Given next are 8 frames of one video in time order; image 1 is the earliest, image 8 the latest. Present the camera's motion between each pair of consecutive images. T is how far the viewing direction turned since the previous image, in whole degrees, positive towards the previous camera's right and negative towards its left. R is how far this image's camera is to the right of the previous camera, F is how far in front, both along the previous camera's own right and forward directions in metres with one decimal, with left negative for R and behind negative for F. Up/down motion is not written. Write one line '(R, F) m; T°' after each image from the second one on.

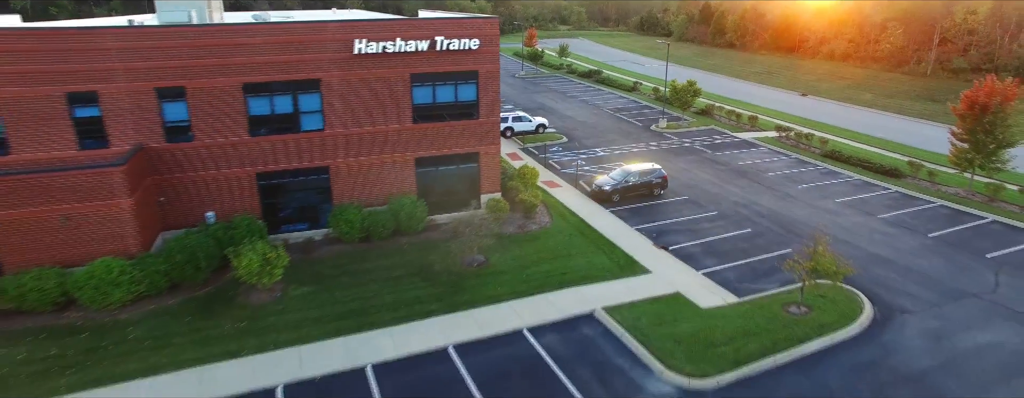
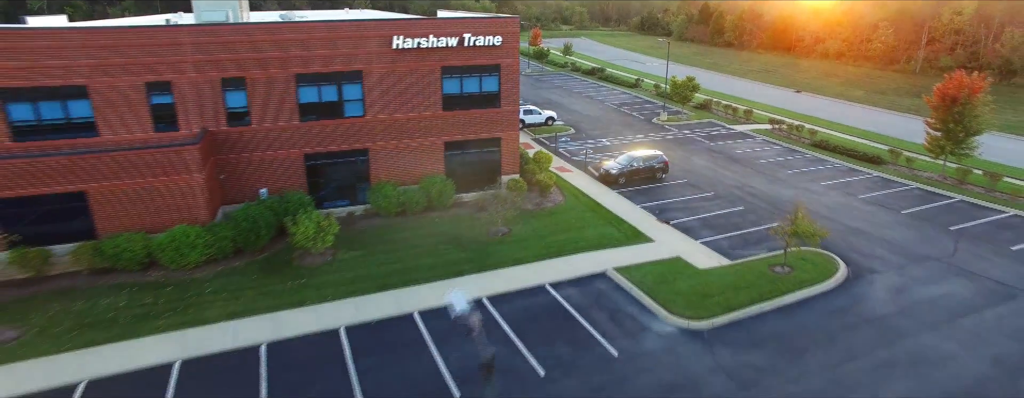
(-0.8, -2.4) m; 0°
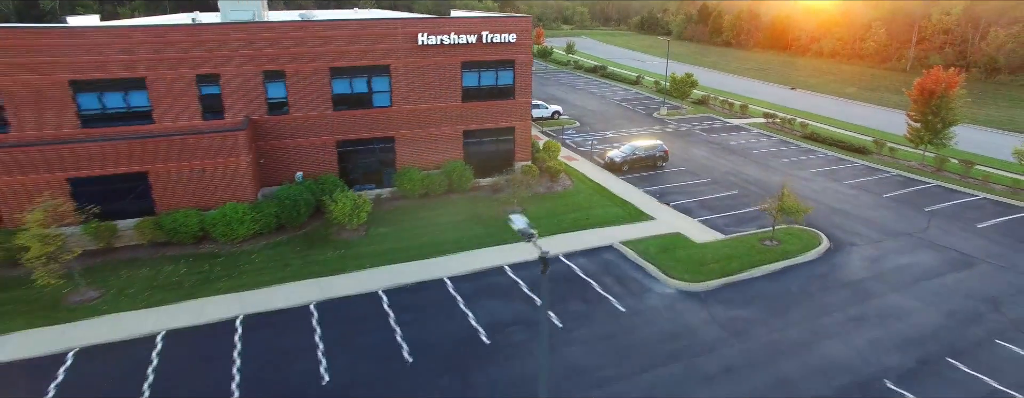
(-0.7, -2.0) m; 0°
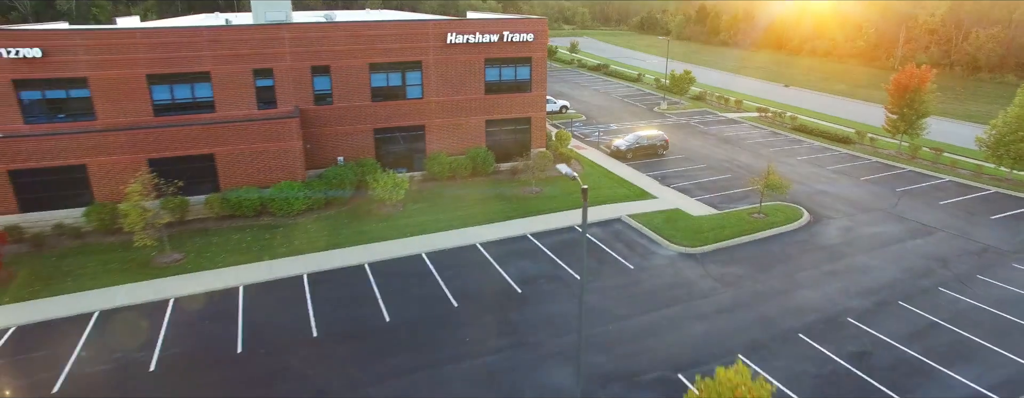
(-1.0, -2.9) m; 0°
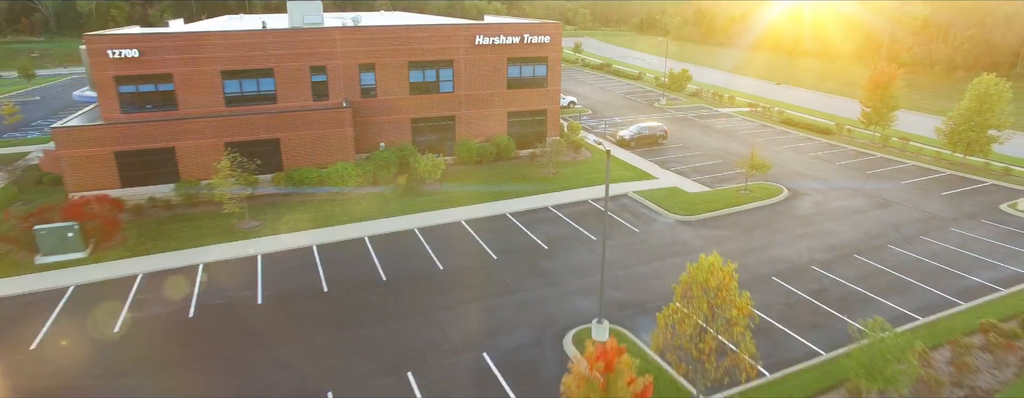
(-1.2, -3.8) m; 0°
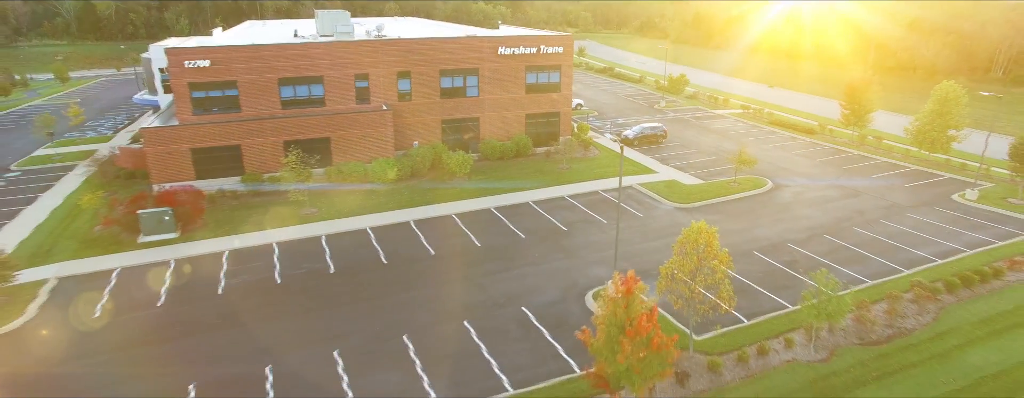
(-1.2, -4.0) m; 0°
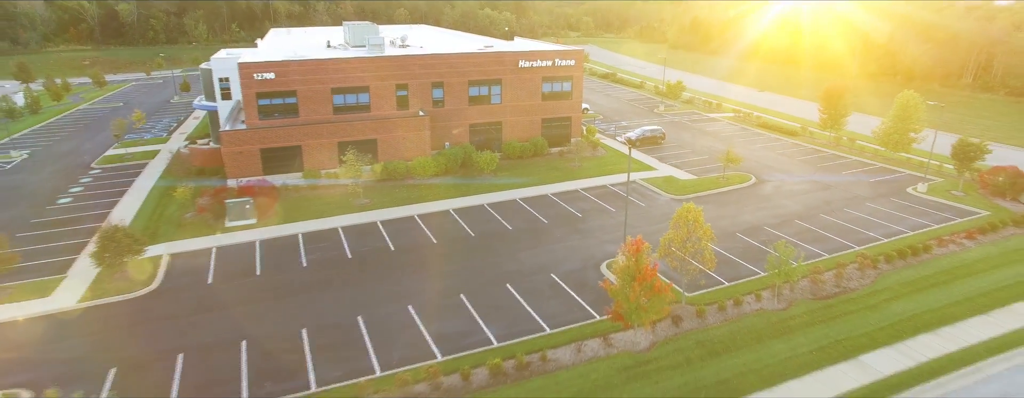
(-1.5, -5.0) m; 0°
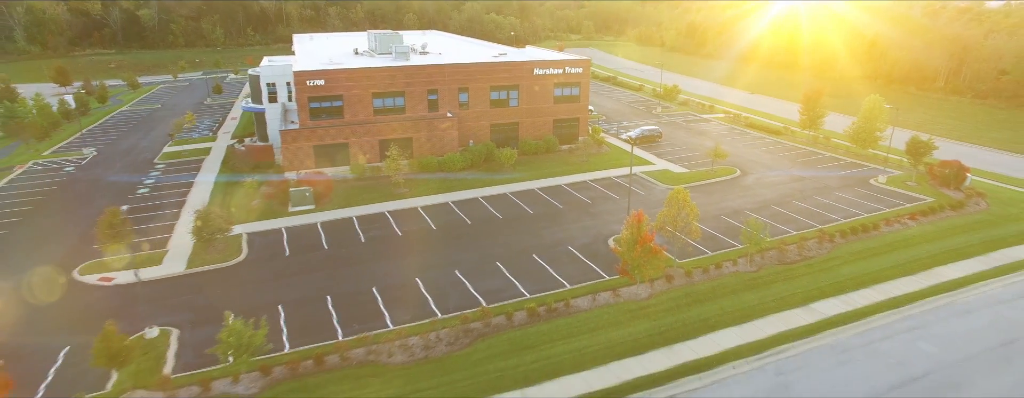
(-1.4, -5.3) m; 0°
